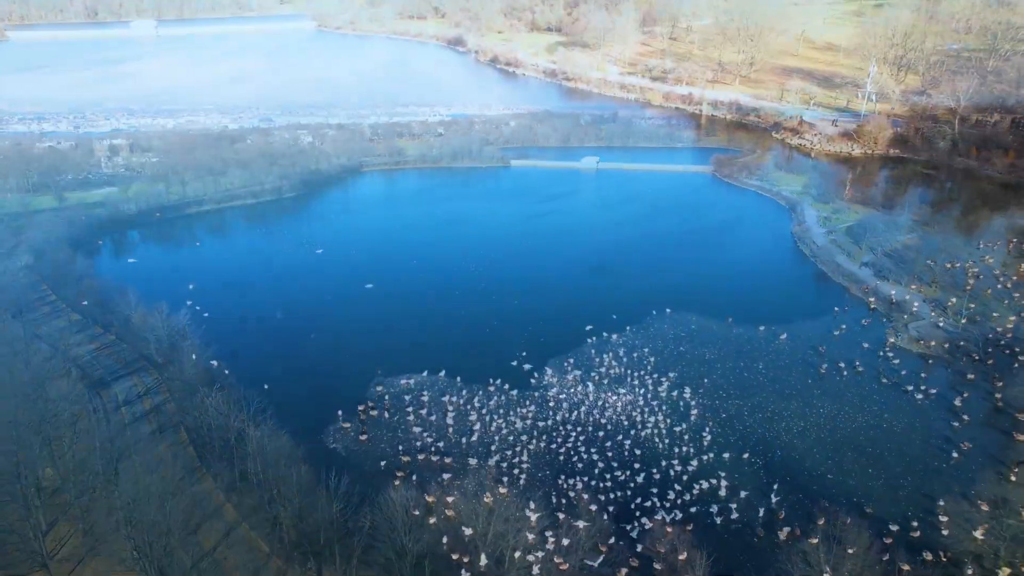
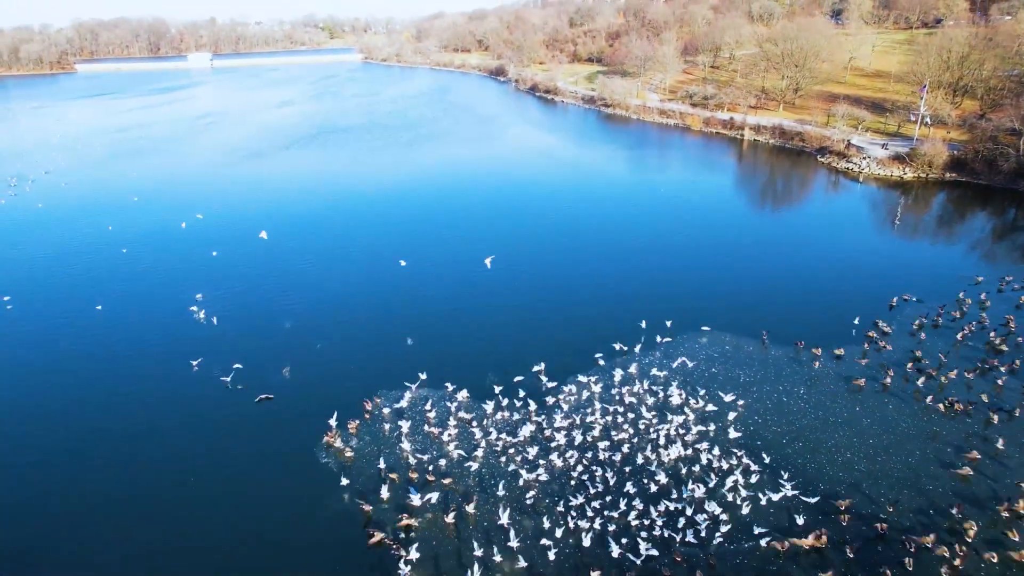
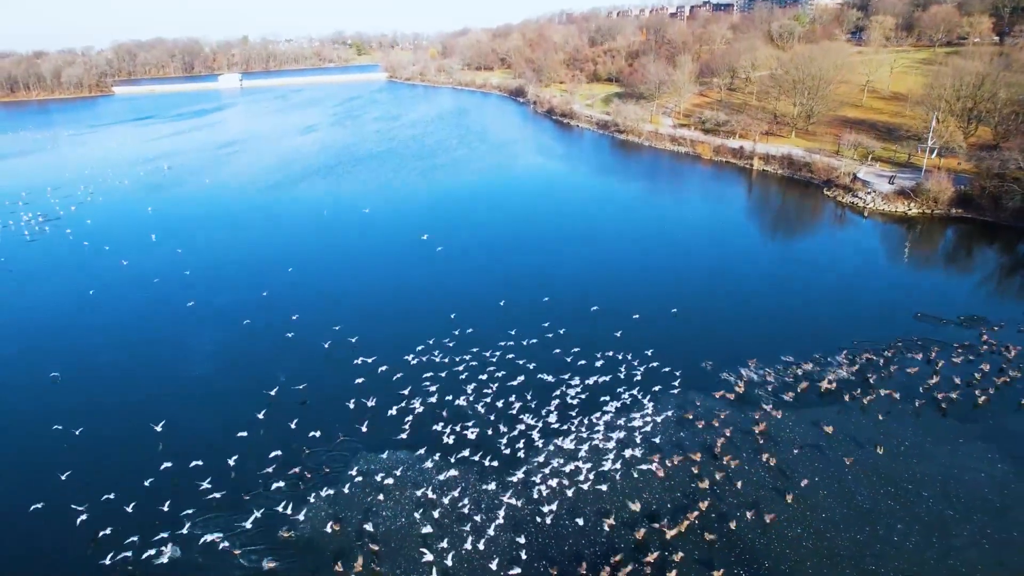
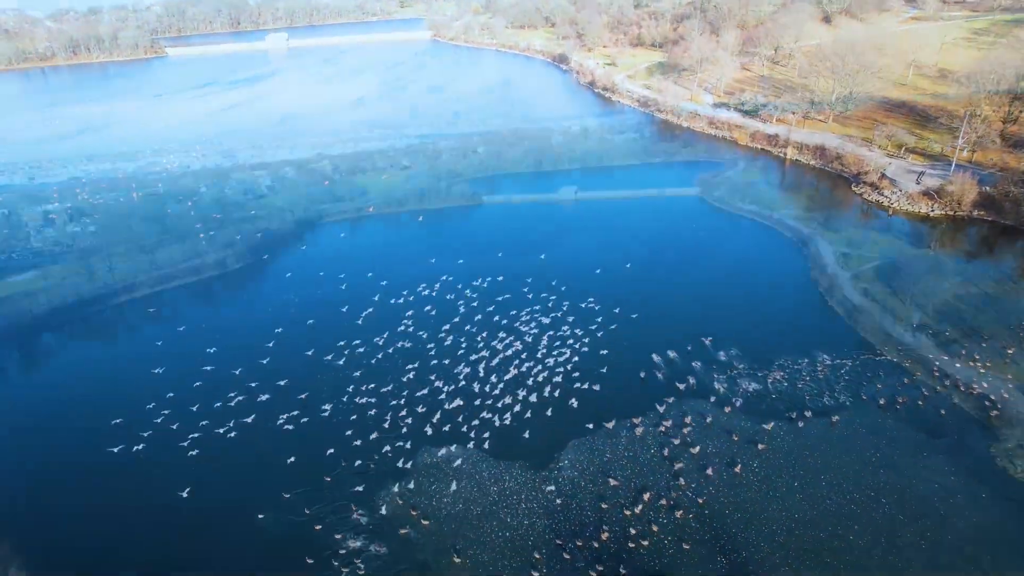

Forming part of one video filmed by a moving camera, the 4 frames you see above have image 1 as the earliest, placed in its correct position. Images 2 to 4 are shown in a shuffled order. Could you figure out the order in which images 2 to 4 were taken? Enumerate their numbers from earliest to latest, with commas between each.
2, 3, 4
